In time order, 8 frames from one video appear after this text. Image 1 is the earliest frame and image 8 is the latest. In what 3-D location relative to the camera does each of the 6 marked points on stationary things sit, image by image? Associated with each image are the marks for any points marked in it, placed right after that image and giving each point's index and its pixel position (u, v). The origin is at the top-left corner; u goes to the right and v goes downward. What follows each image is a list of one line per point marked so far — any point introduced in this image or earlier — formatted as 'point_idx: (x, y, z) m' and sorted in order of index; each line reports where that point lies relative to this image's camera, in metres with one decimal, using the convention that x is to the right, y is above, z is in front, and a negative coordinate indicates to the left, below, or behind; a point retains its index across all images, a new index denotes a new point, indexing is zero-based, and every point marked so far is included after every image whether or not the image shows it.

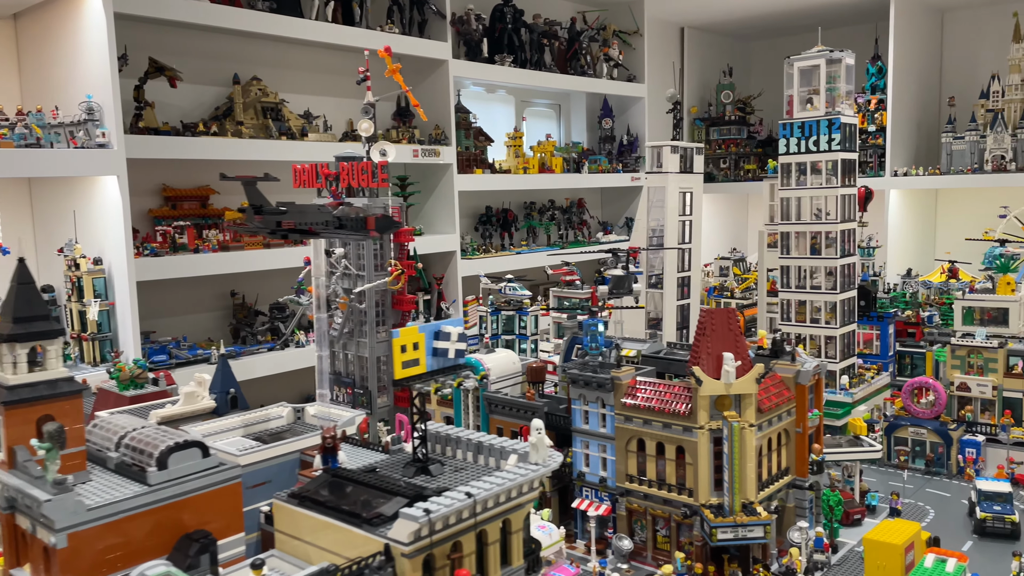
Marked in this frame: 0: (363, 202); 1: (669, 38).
0: (-1.1, +0.6, +5.7) m
1: (+2.9, +4.5, +14.4) m
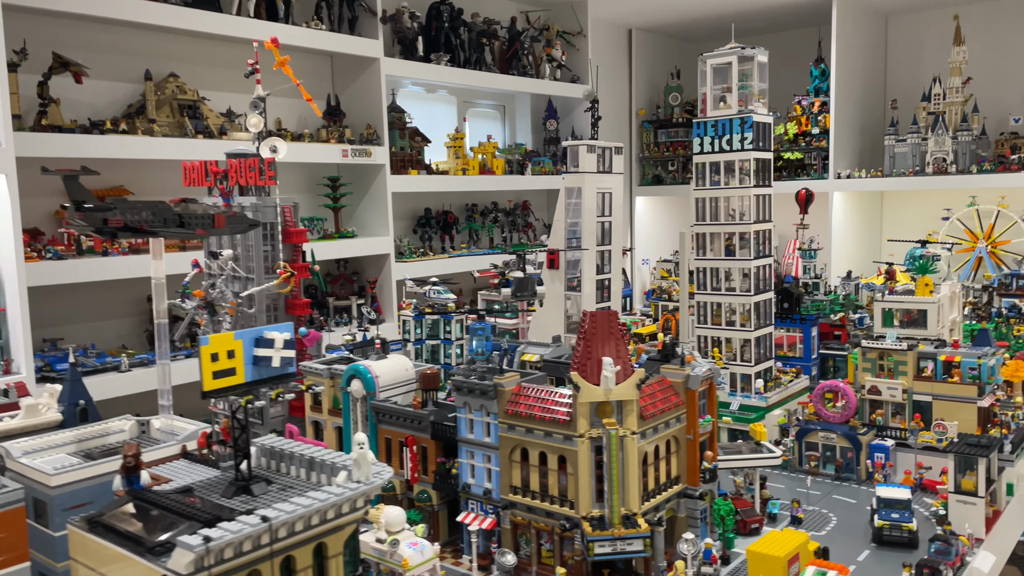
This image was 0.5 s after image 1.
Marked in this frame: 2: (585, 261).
0: (-1.8, +0.6, +5.5) m
1: (+1.9, +4.5, +14.3) m
2: (+0.6, +0.2, +7.1) m
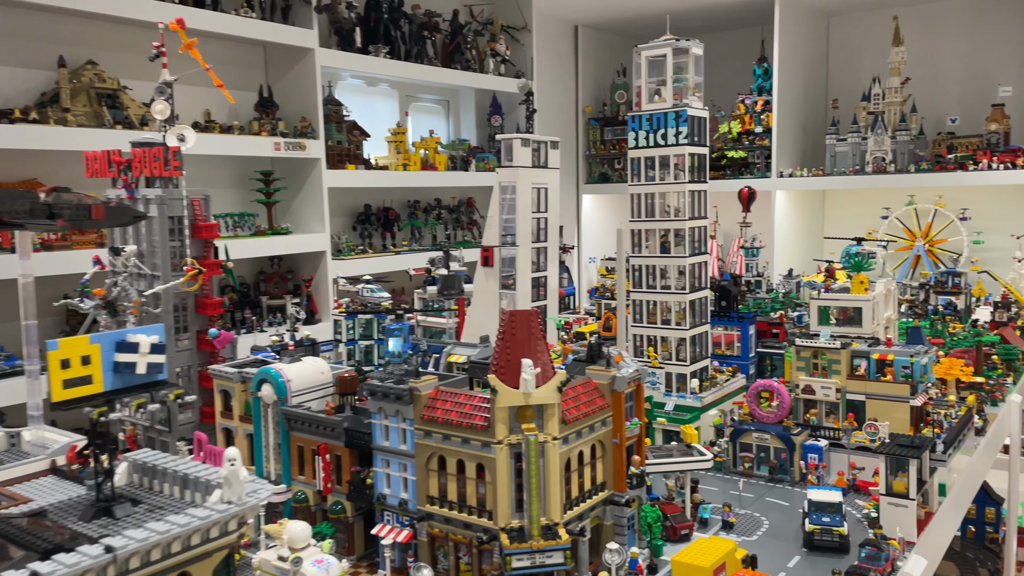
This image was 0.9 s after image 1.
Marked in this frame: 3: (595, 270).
0: (-2.3, +0.6, +5.1) m
1: (+0.9, +4.5, +14.2) m
2: (+0.1, +0.3, +6.9) m
3: (+1.6, +0.4, +15.4) m
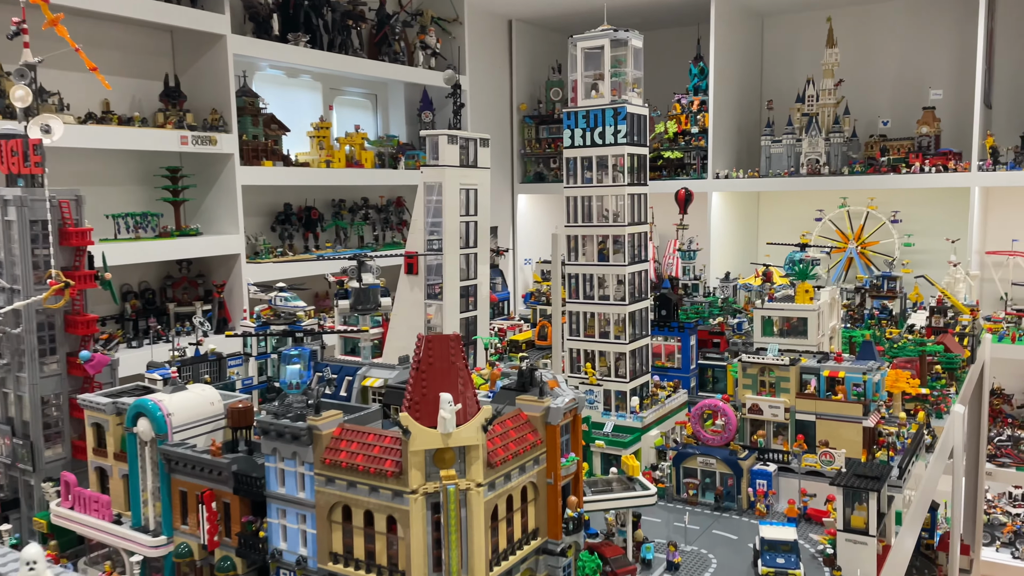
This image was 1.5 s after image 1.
0: (-2.7, +0.5, +4.4) m
1: (-0.3, +4.4, +13.6) m
2: (-0.5, +0.2, +6.3) m
3: (+0.3, +0.3, +14.9) m
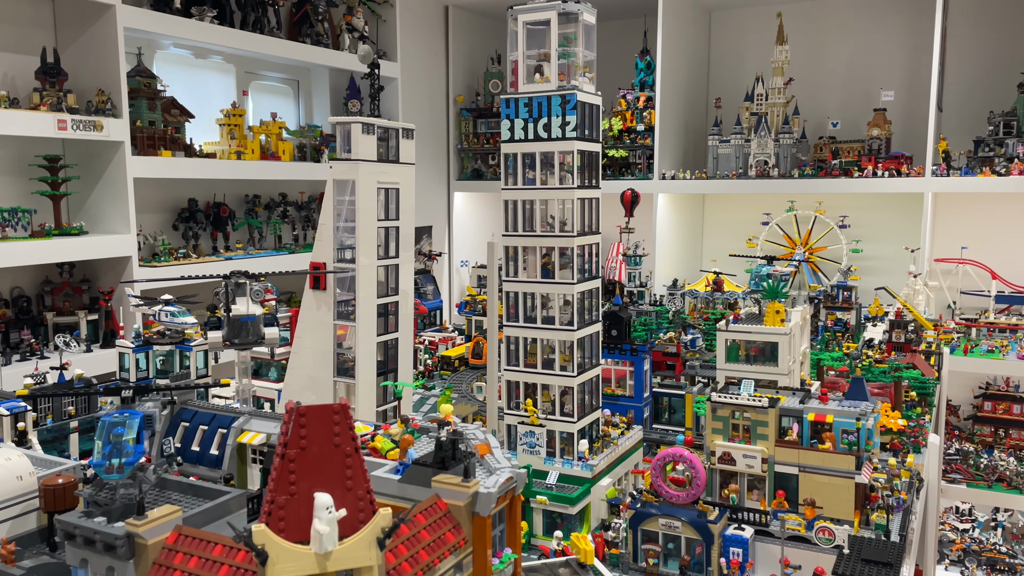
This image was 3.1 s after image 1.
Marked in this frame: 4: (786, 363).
0: (-3.0, +0.4, +3.2) m
1: (-1.3, +4.4, +12.6) m
2: (-1.0, +0.1, +5.4) m
3: (-0.8, +0.2, +14.0) m
4: (+2.0, -0.5, +5.9) m
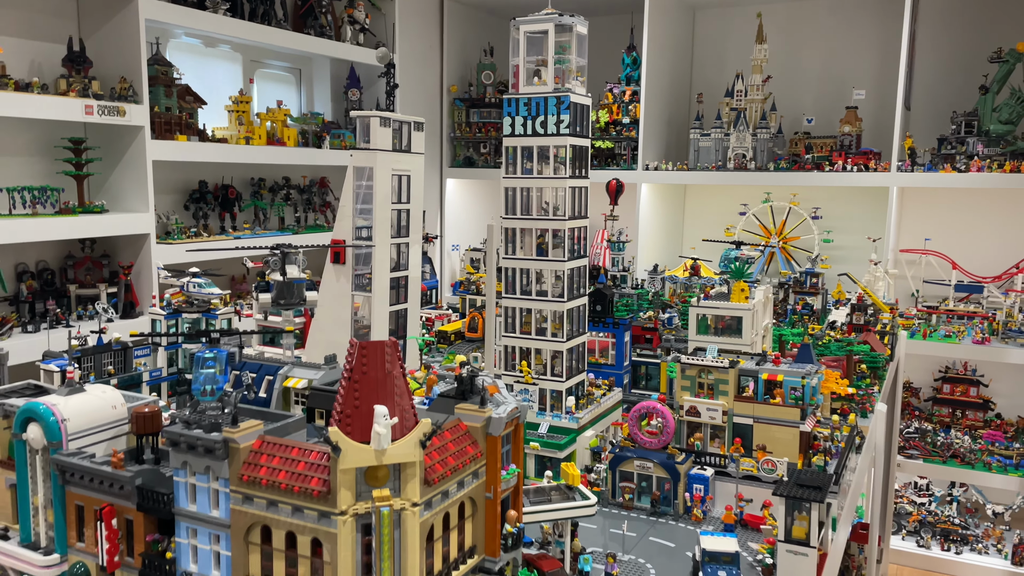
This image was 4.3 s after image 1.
0: (-3.0, +0.6, +3.9) m
1: (-1.4, +4.7, +13.2) m
2: (-1.0, +0.2, +6.0) m
3: (-1.0, +0.5, +14.7) m
4: (+2.0, -0.4, +6.6) m
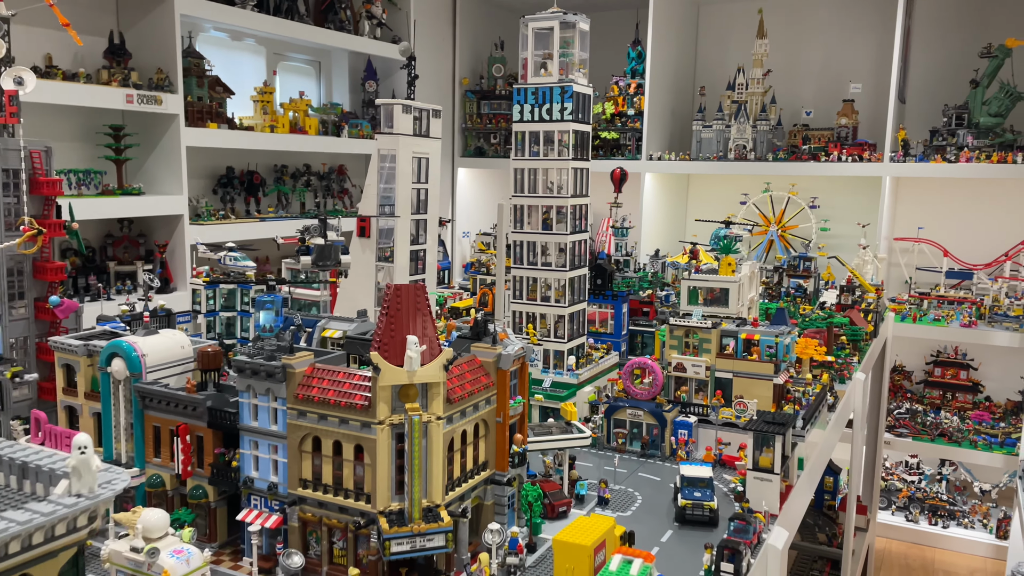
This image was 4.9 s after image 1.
0: (-3.0, +0.8, +4.5) m
1: (-1.3, +5.0, +13.8) m
2: (-1.0, +0.5, +6.7) m
3: (-0.8, +0.8, +15.3) m
4: (+2.0, -0.2, +7.2) m
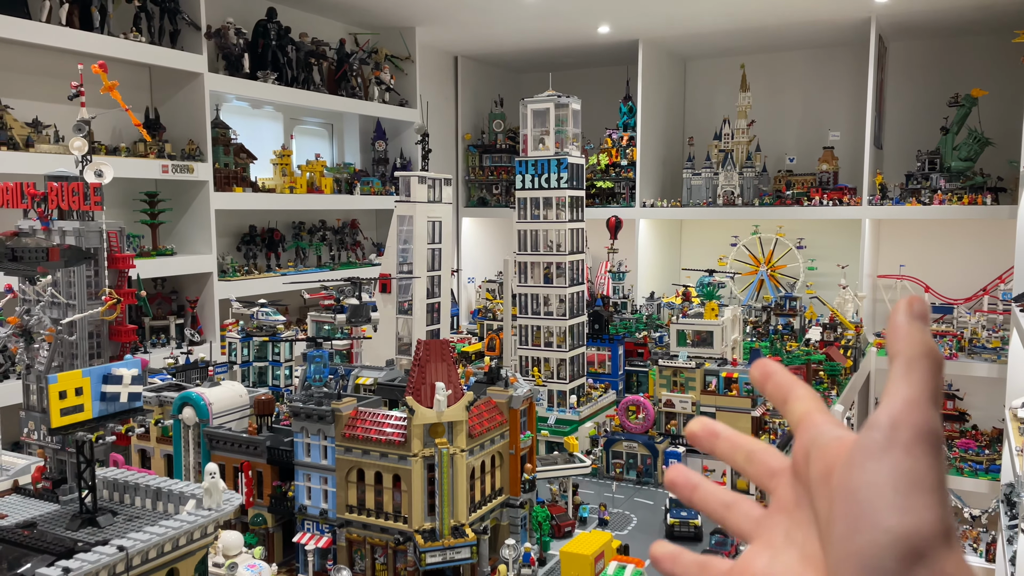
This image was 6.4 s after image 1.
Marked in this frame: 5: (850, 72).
0: (-2.9, +0.4, +5.3) m
1: (-1.3, +4.1, +14.8) m
2: (-0.9, 0.0, +7.4) m
3: (-0.8, 0.0, +16.1) m
4: (+2.1, -0.6, +8.0) m
5: (+6.1, +3.9, +14.4) m
